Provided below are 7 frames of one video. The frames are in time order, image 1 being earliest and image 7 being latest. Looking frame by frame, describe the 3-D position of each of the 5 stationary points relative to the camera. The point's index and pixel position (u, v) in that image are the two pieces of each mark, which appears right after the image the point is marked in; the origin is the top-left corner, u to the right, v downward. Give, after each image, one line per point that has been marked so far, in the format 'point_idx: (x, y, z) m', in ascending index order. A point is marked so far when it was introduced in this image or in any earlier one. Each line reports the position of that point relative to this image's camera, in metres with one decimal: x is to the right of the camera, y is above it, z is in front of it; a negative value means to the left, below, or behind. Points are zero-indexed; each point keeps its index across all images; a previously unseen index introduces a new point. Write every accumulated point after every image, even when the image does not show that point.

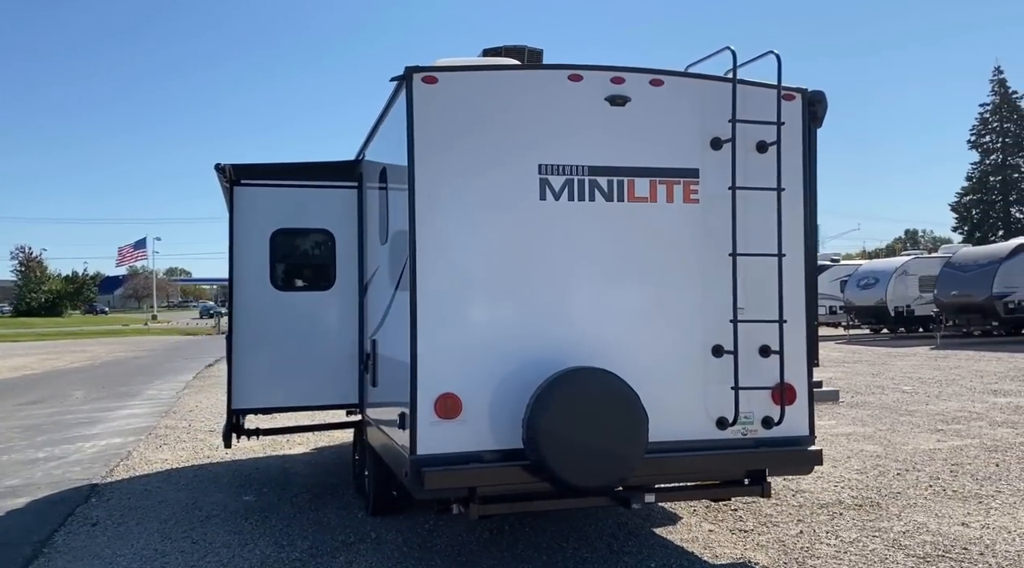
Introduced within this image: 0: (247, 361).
0: (-1.9, -0.6, +7.5) m
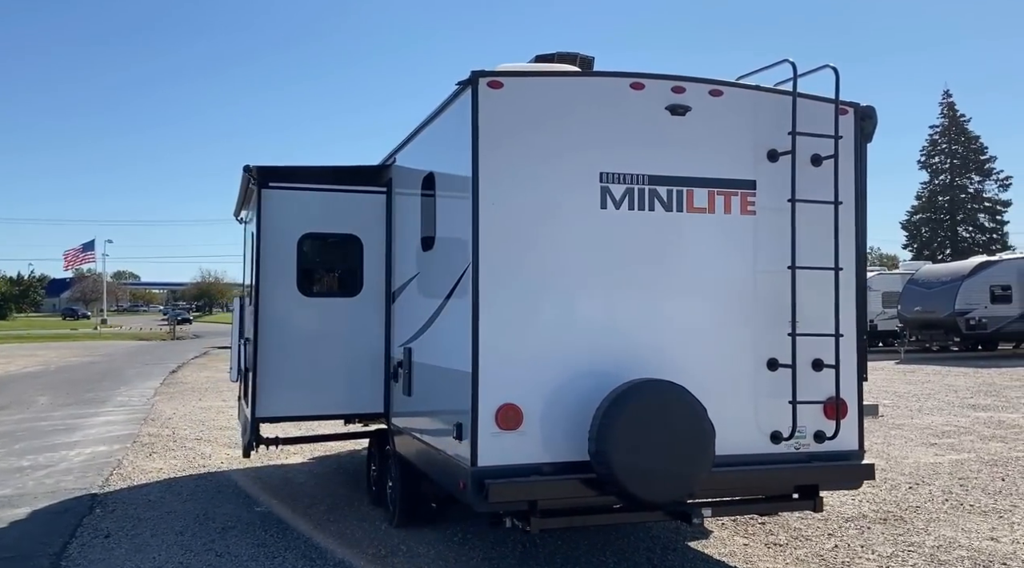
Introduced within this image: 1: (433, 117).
0: (-1.7, -0.6, +7.3) m
1: (-0.4, +1.1, +6.5) m
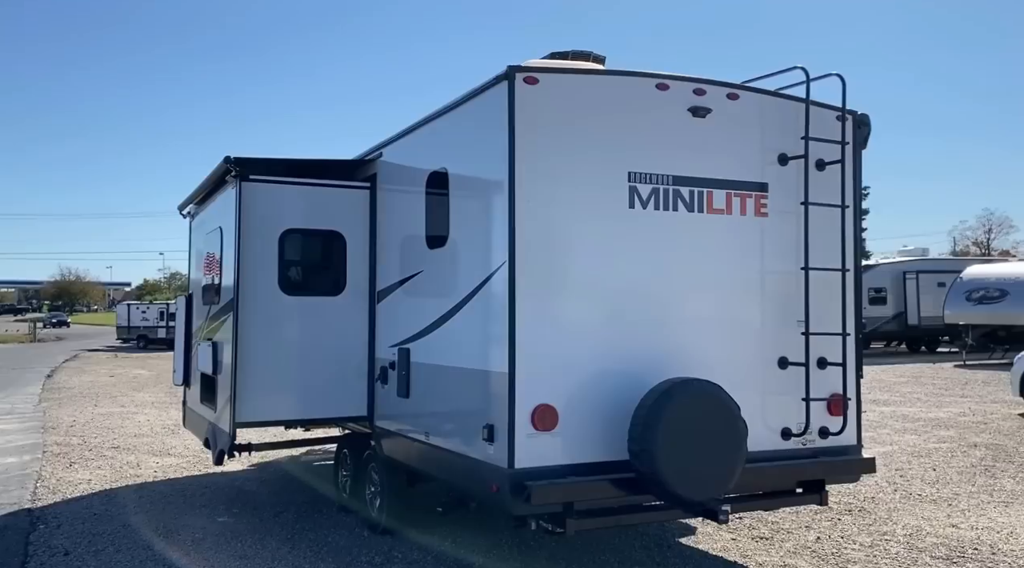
0: (-1.8, -0.6, +7.0) m
1: (-0.4, +1.1, +6.3) m
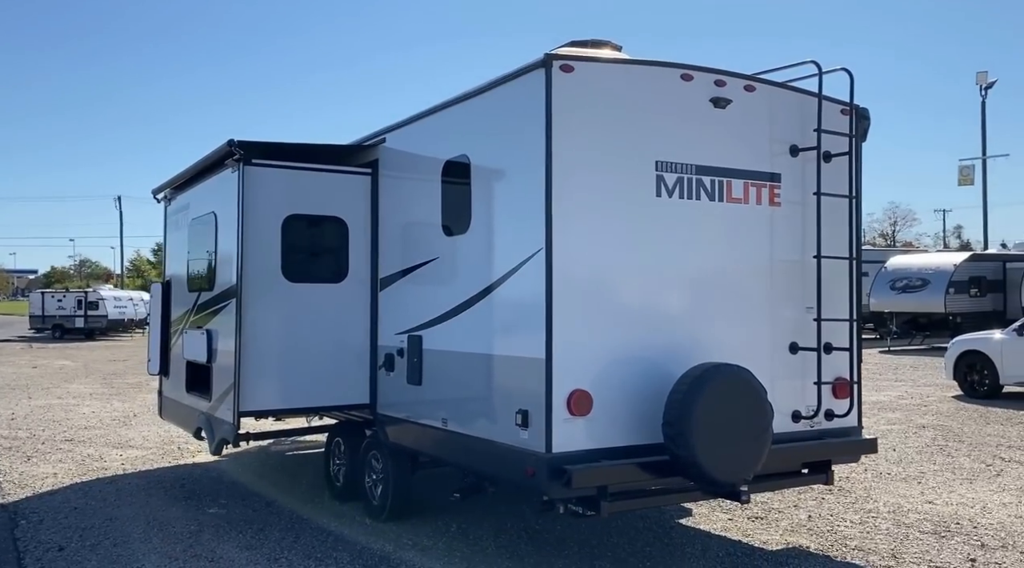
0: (-1.8, -0.5, +6.9) m
1: (-0.3, +1.2, +6.3) m
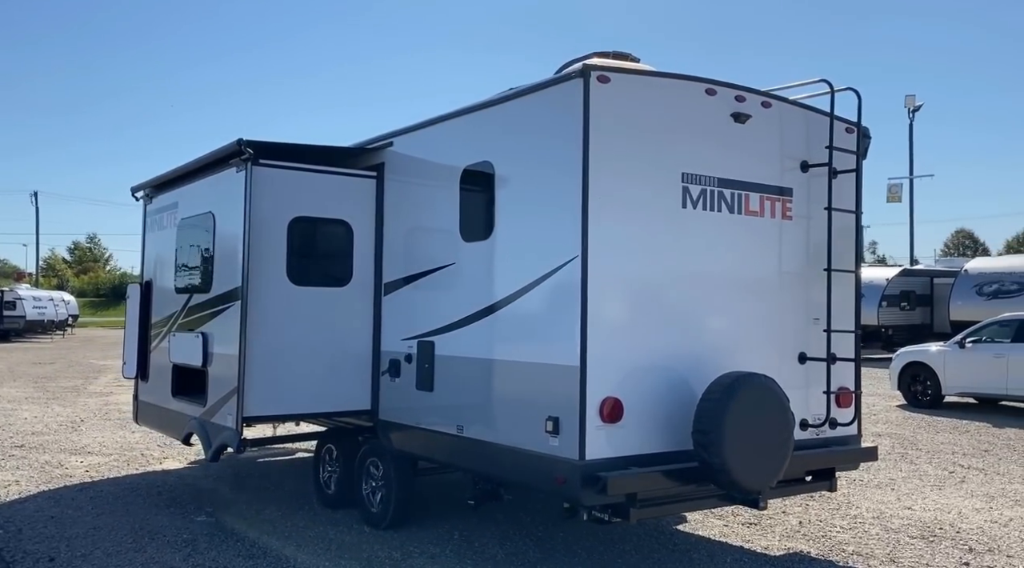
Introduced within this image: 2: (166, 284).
0: (-1.7, -0.5, +6.7) m
1: (-0.2, +1.1, +6.3) m
2: (-2.8, 0.0, +8.1) m
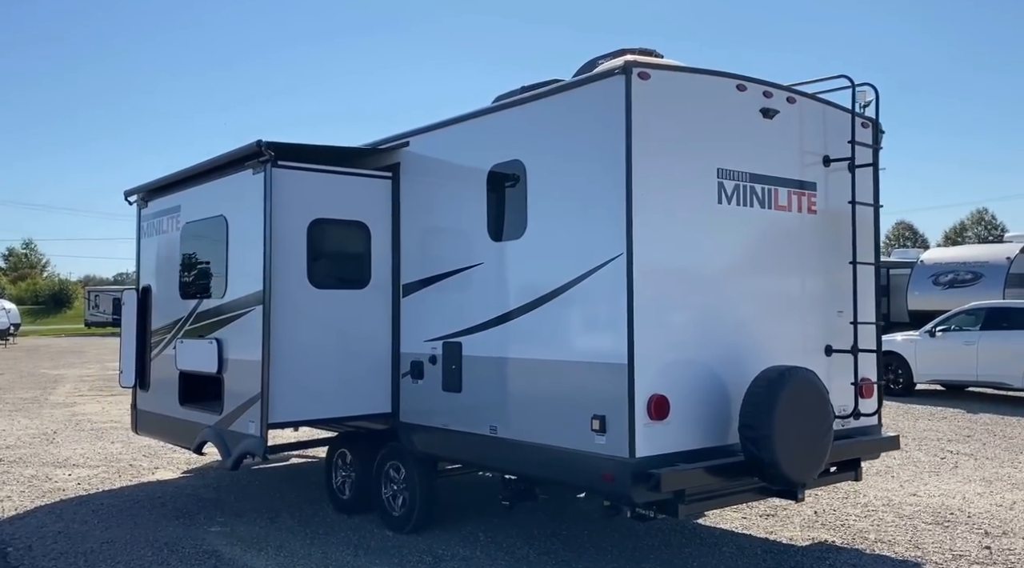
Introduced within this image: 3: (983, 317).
0: (-1.5, -0.6, +6.6) m
1: (0.0, +1.1, +6.3) m
2: (-2.7, 0.0, +7.9) m
3: (+6.5, -0.5, +13.7) m
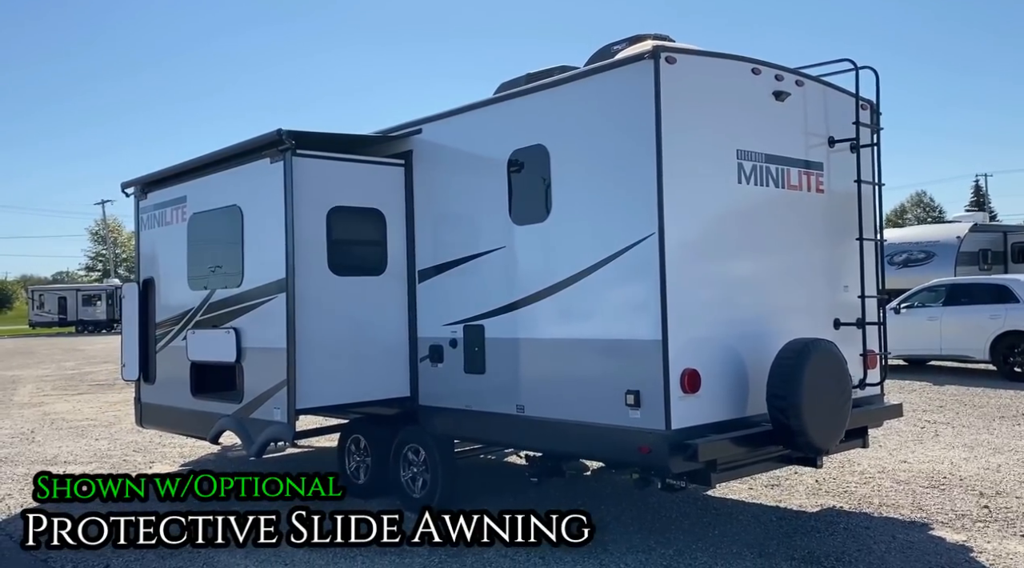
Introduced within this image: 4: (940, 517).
0: (-1.4, -0.5, +6.6) m
1: (+0.1, +1.3, +6.4) m
2: (-2.7, 0.0, +7.9) m
3: (+6.2, -0.1, +14.2) m
4: (+2.9, -1.6, +6.7) m
